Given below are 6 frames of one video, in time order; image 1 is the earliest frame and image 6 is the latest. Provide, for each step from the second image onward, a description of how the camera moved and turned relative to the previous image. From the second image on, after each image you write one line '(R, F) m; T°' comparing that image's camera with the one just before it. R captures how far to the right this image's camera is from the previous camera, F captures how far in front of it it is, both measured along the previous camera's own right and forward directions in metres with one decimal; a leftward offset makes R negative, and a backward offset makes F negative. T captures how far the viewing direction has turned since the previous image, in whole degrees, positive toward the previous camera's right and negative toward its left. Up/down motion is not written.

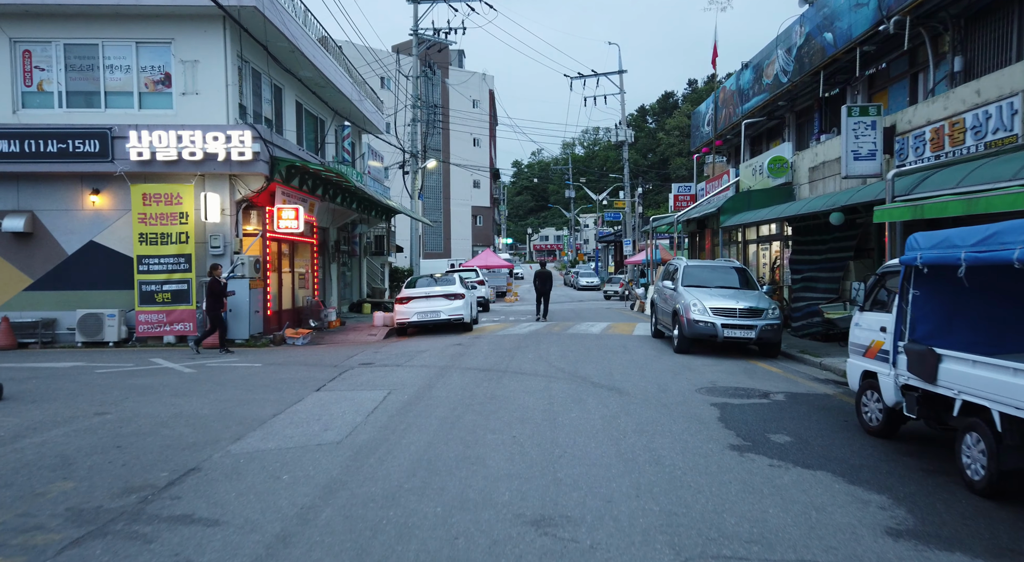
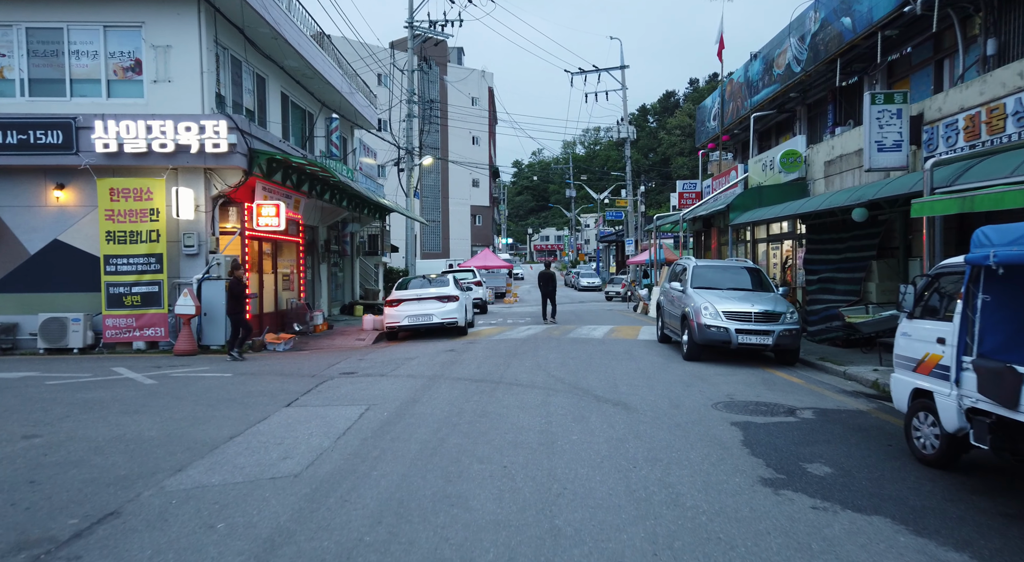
(+0.1, +1.0) m; 0°
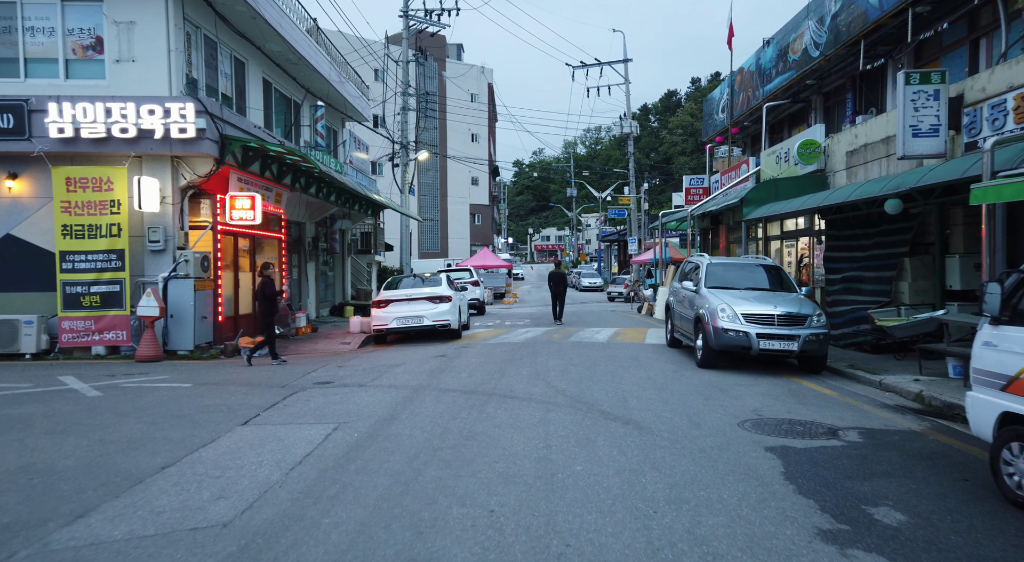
(+0.1, +1.2) m; 0°
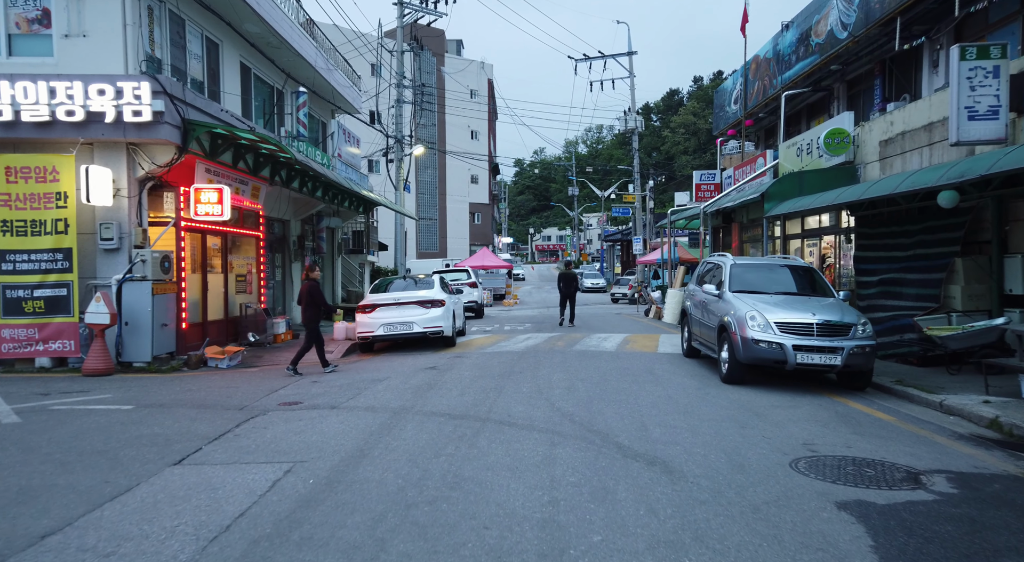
(0.0, +1.4) m; 0°
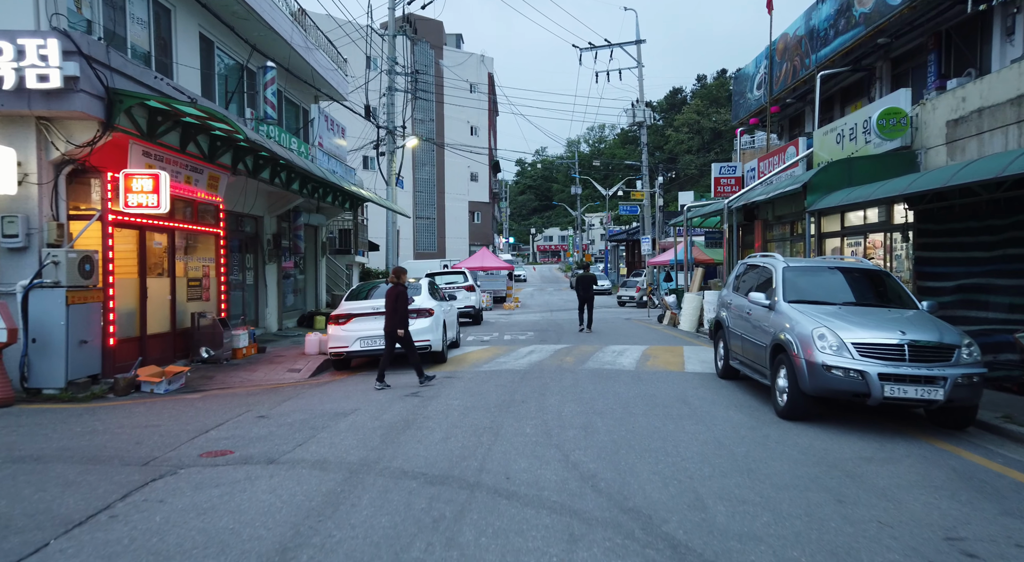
(0.0, +2.1) m; 0°
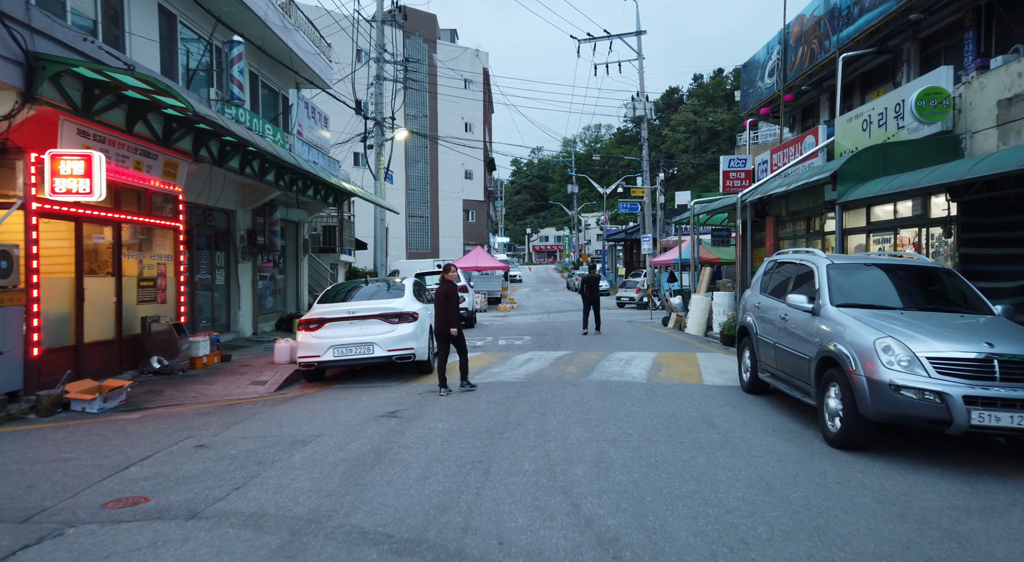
(0.0, +1.4) m; 0°
